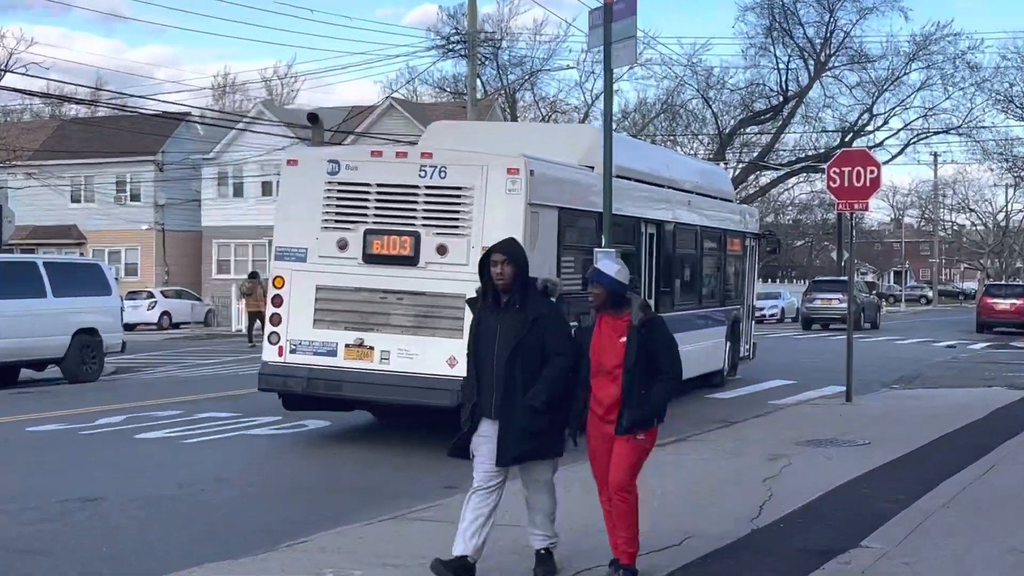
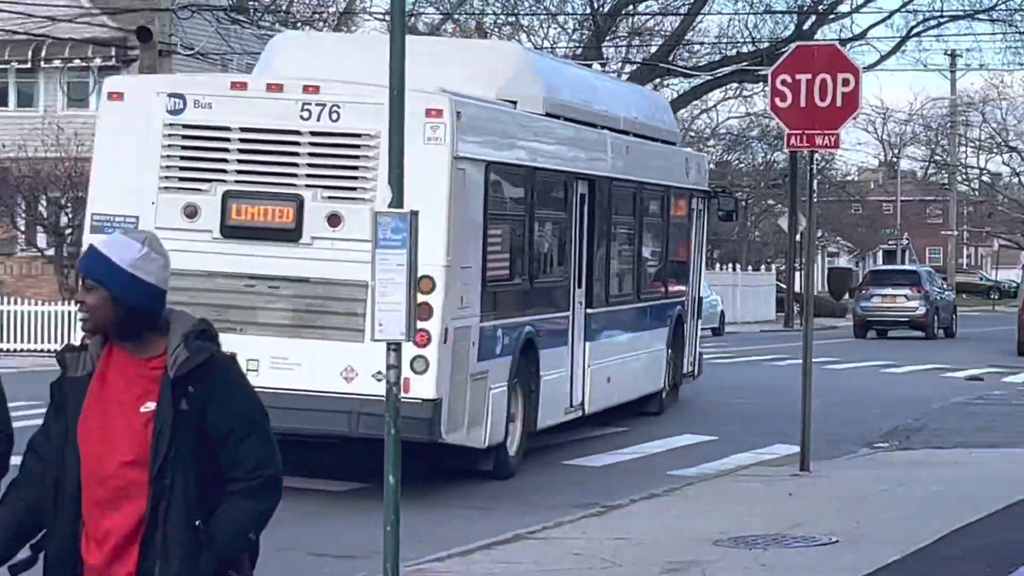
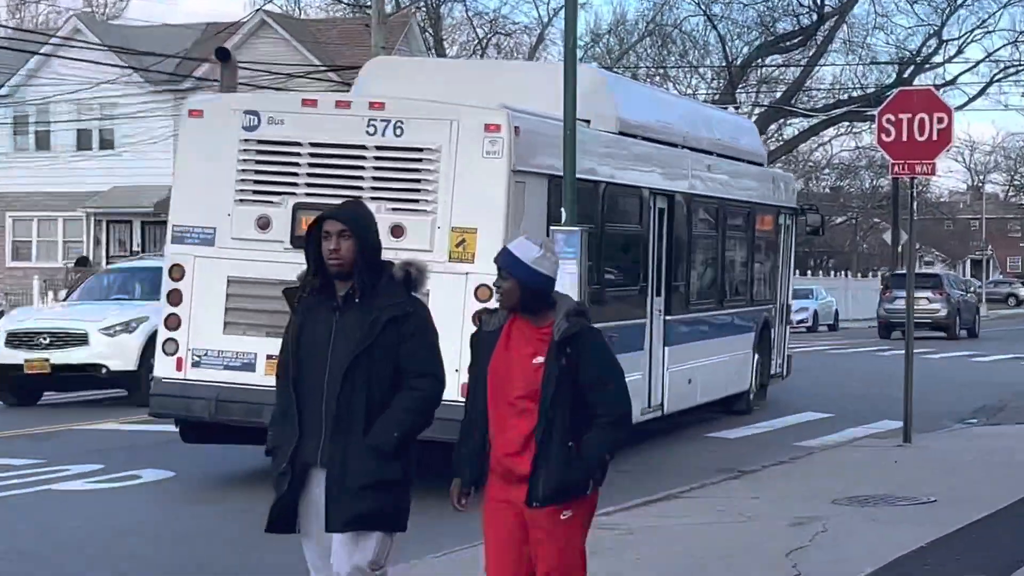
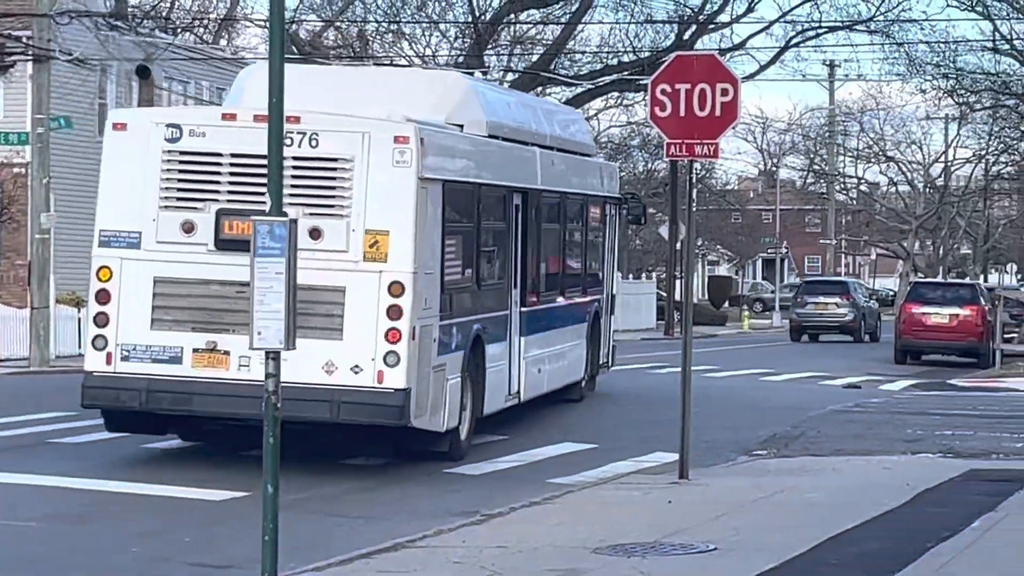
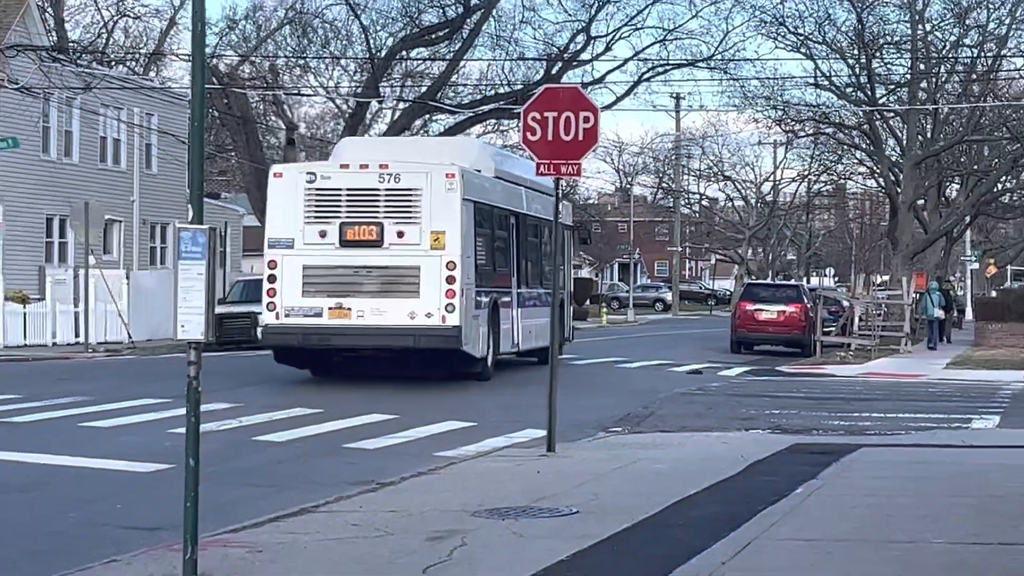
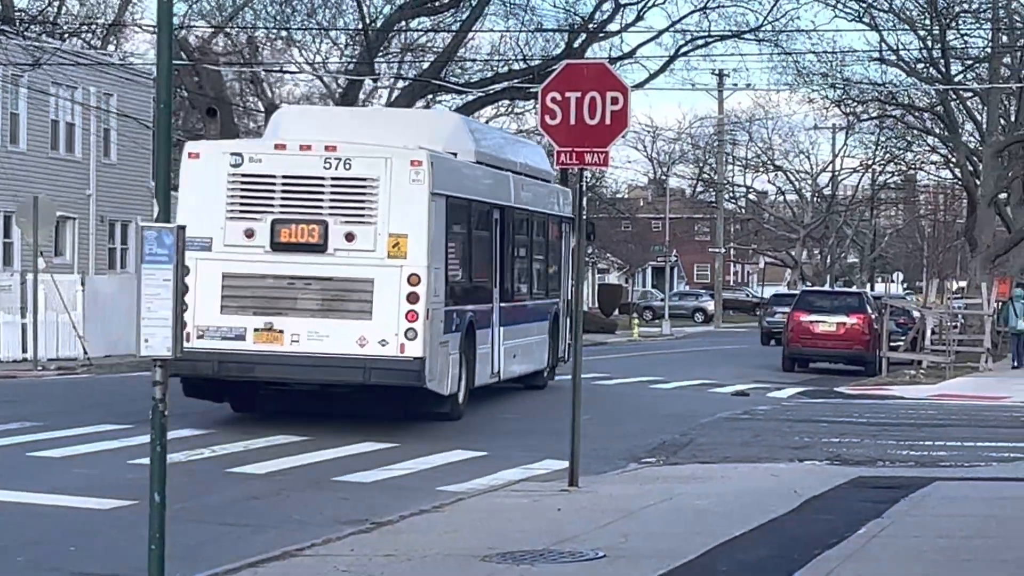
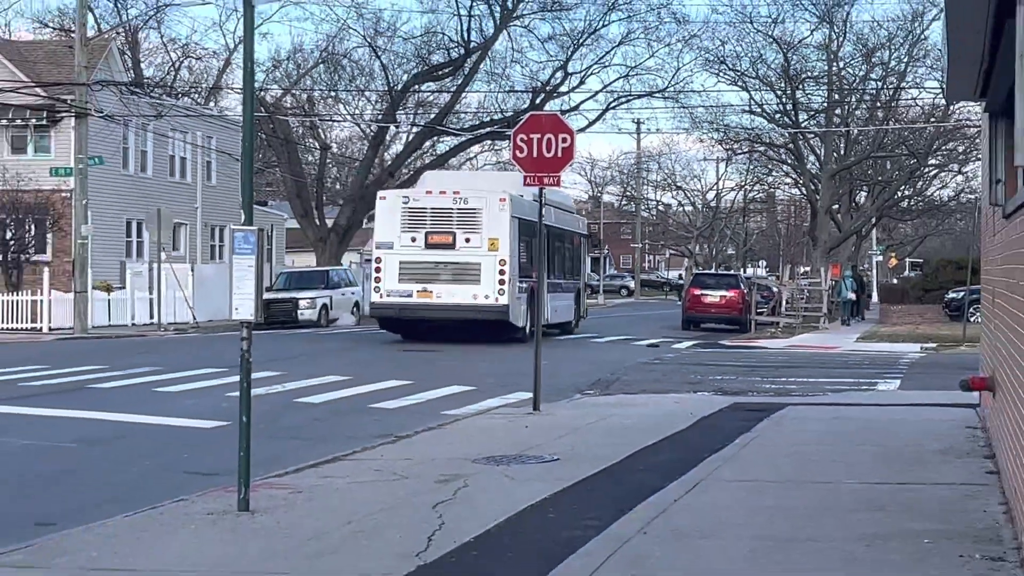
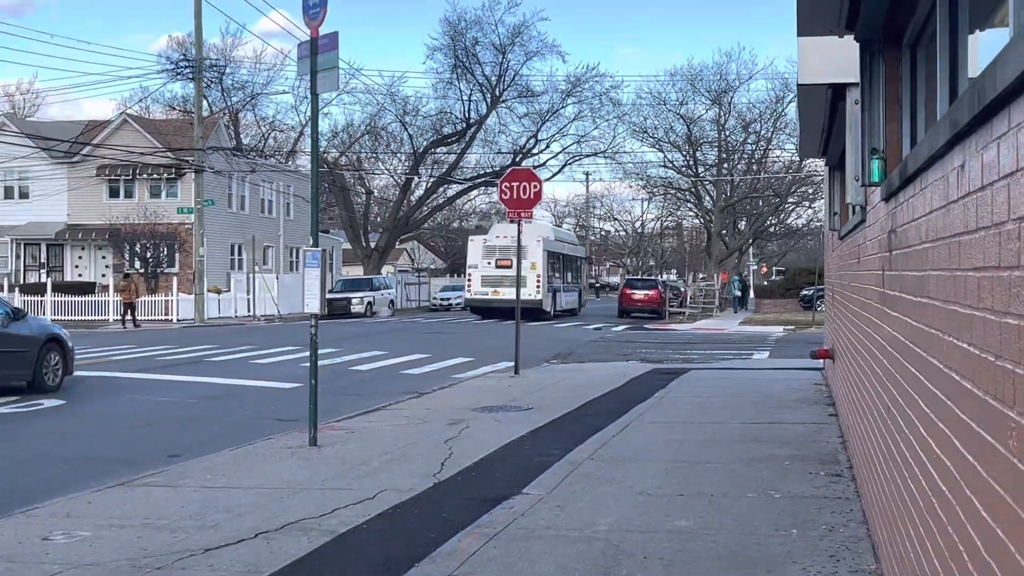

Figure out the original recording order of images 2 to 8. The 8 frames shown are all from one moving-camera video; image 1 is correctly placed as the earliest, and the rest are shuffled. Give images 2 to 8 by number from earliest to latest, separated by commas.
3, 2, 4, 6, 5, 7, 8
